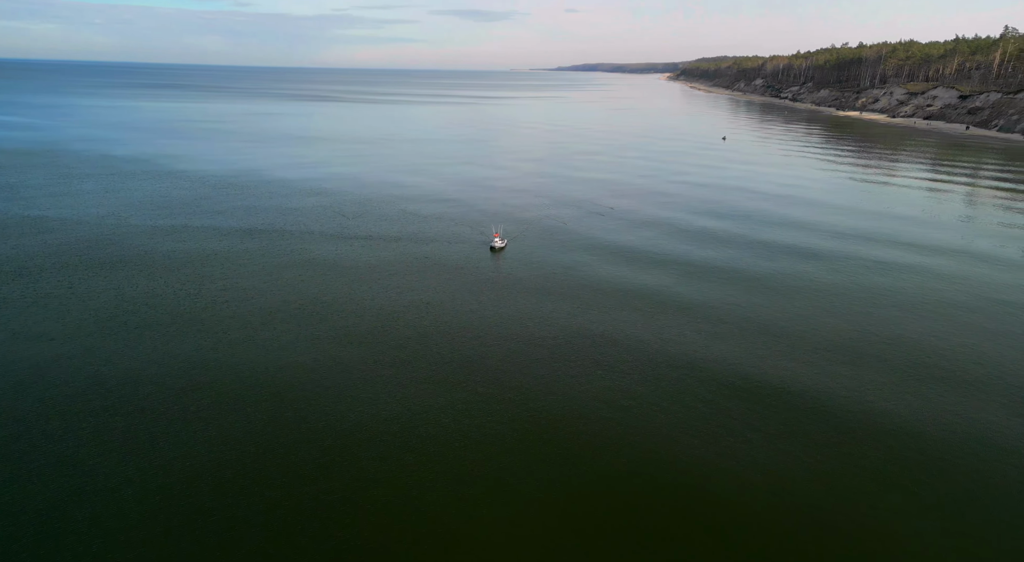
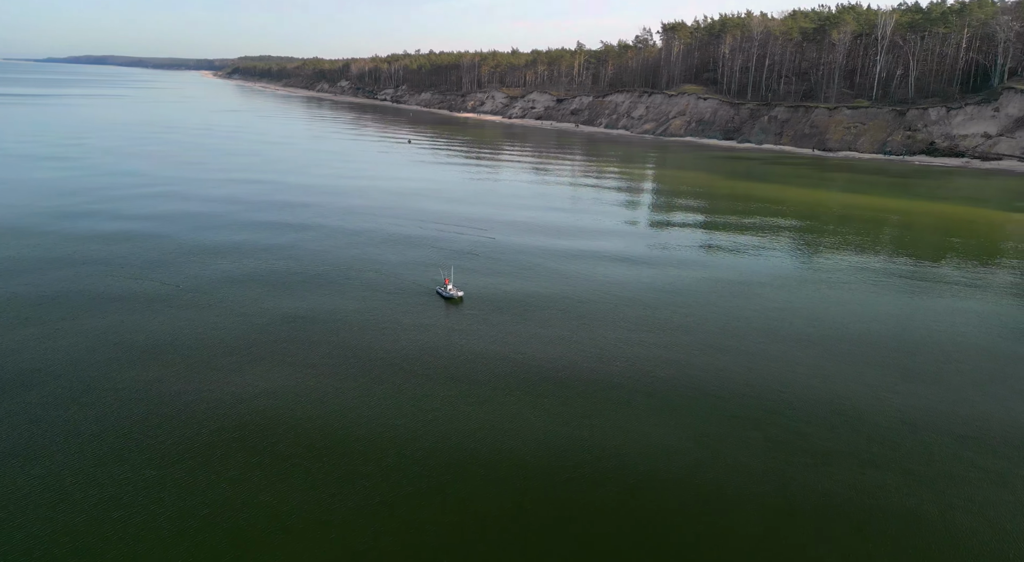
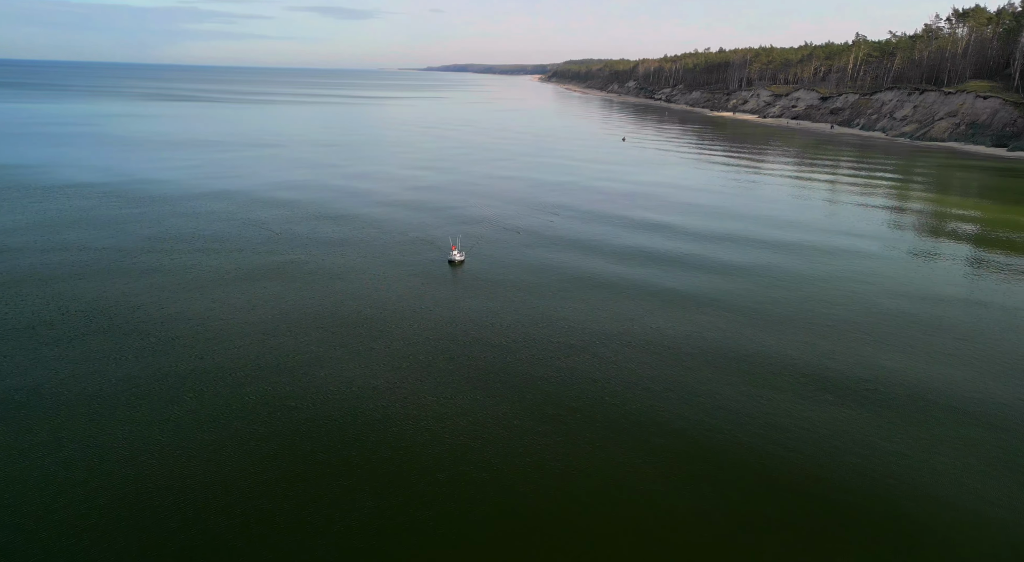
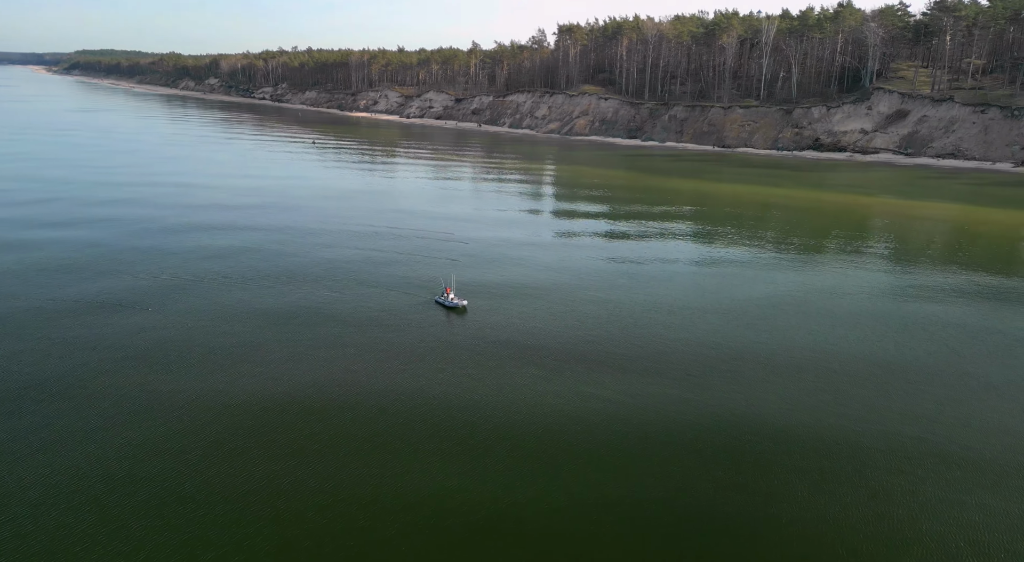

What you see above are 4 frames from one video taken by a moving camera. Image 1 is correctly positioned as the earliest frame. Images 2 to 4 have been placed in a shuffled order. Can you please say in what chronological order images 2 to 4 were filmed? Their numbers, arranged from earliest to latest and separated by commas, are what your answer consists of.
3, 2, 4
